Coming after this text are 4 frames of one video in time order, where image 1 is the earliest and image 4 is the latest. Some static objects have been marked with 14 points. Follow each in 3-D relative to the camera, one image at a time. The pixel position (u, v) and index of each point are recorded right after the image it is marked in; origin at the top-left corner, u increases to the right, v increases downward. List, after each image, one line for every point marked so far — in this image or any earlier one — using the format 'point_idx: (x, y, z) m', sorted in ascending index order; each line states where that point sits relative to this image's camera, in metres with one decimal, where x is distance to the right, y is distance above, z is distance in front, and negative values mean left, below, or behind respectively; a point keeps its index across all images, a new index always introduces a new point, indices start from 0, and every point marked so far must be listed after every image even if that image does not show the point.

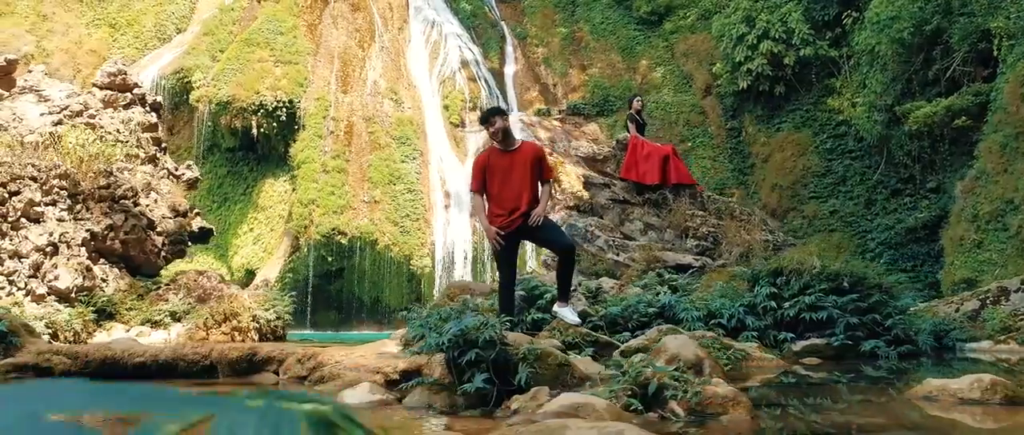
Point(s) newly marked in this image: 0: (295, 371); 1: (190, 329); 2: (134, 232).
0: (-1.4, -1.0, +5.4) m
1: (-4.0, -1.4, +10.4) m
2: (-5.5, -0.2, +12.1) m
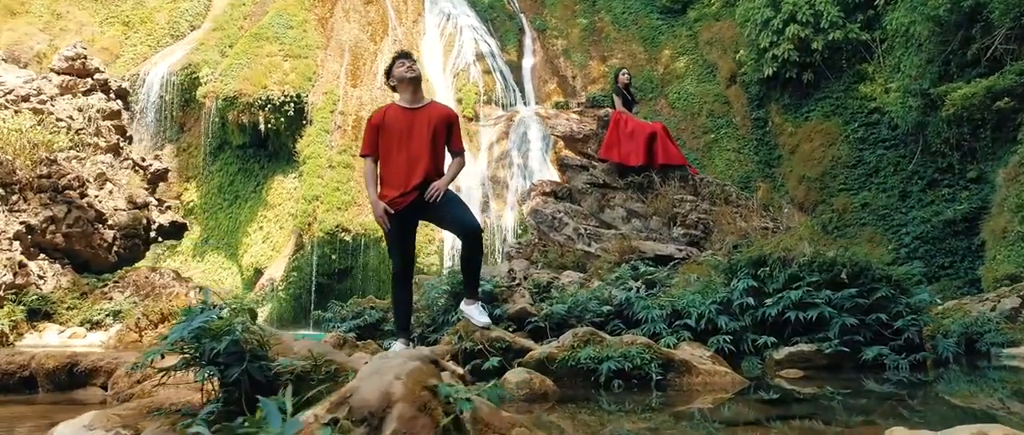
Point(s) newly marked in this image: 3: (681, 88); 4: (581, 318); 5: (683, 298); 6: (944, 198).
0: (-2.0, -0.9, +4.3) m
1: (-4.4, -1.3, +9.3) m
2: (-5.7, -0.1, +11.1) m
3: (+3.7, +2.9, +18.5) m
4: (+0.5, -0.6, +5.5) m
5: (+1.1, -0.5, +5.5) m
6: (+6.6, +0.4, +13.0) m
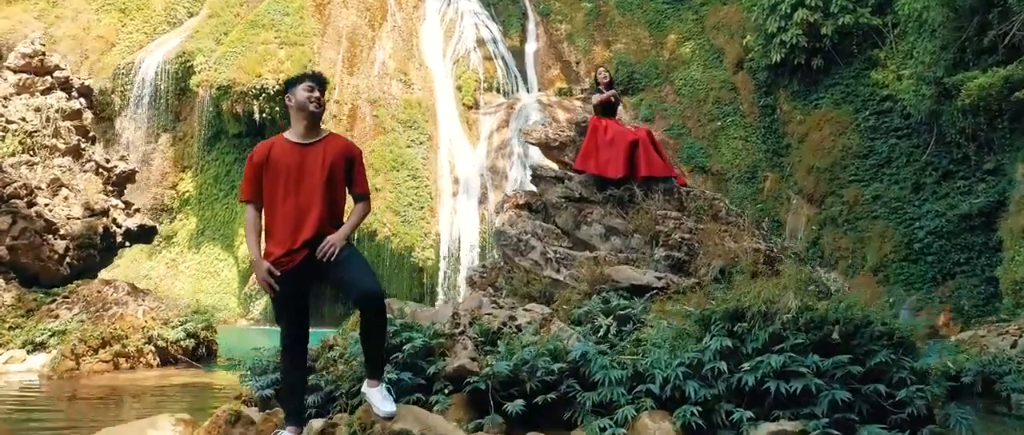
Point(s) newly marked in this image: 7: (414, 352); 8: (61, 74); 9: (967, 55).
0: (-2.4, -1.1, +3.6) m
1: (-4.7, -1.4, +8.6) m
2: (-6.0, -0.2, +10.4) m
3: (+3.6, +3.0, +17.6) m
4: (+0.1, -0.9, +4.7) m
5: (+0.8, -0.8, +4.7) m
6: (+6.4, +0.3, +12.1) m
7: (-0.6, -0.8, +4.9) m
8: (-7.1, +2.3, +13.2) m
9: (+6.1, +2.2, +11.4) m
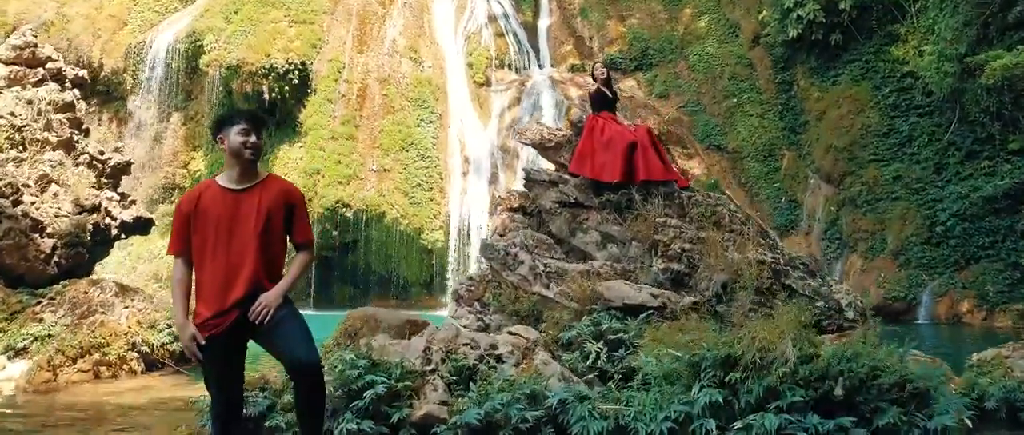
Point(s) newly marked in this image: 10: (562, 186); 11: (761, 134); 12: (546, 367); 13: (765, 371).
0: (-2.5, -1.4, +3.2) m
1: (-4.7, -1.5, +8.3) m
2: (-6.0, -0.2, +10.1) m
3: (+3.7, +3.2, +17.0) m
4: (0.0, -1.1, +4.3) m
5: (+0.6, -0.9, +4.3) m
6: (+6.4, +0.4, +11.5) m
7: (-0.7, -0.9, +4.5) m
8: (-7.1, +2.4, +12.9) m
9: (+6.1, +2.3, +10.7) m
10: (+0.5, +0.3, +7.8) m
11: (+4.4, +1.3, +15.2) m
12: (+0.2, -0.9, +5.1) m
13: (+1.3, -0.7, +4.2) m
